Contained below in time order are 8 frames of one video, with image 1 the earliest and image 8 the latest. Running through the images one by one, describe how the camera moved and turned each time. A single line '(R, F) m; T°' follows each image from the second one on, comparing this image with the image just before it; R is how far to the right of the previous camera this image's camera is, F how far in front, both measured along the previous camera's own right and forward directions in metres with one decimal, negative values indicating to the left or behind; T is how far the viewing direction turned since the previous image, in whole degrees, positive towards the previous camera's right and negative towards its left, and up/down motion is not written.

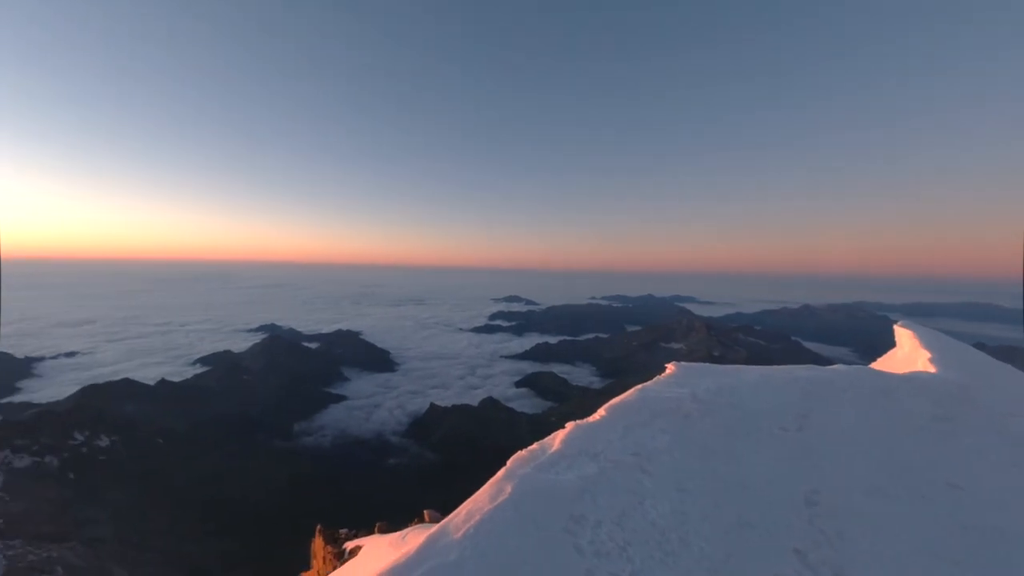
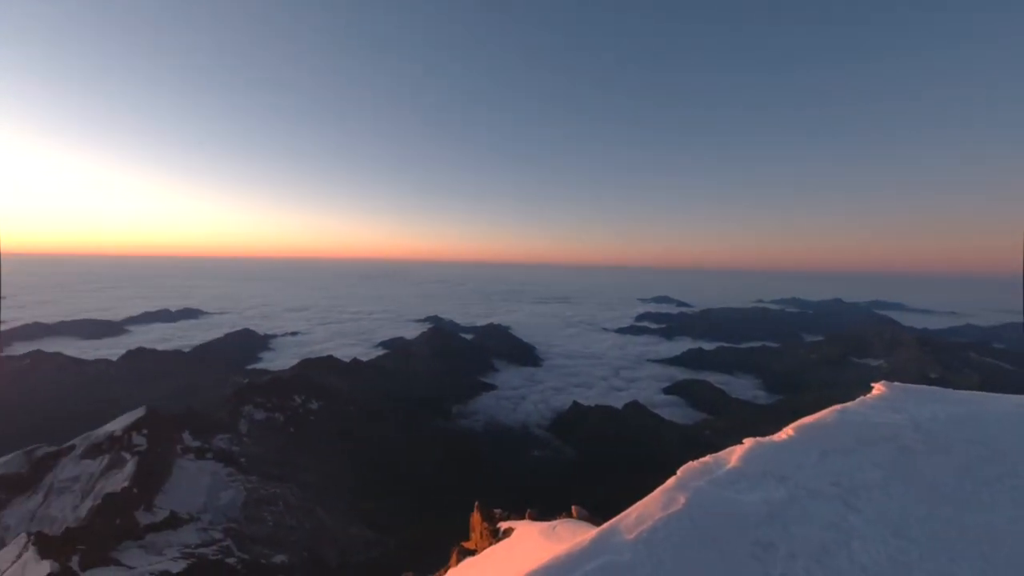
(-0.6, 0.0) m; -18°
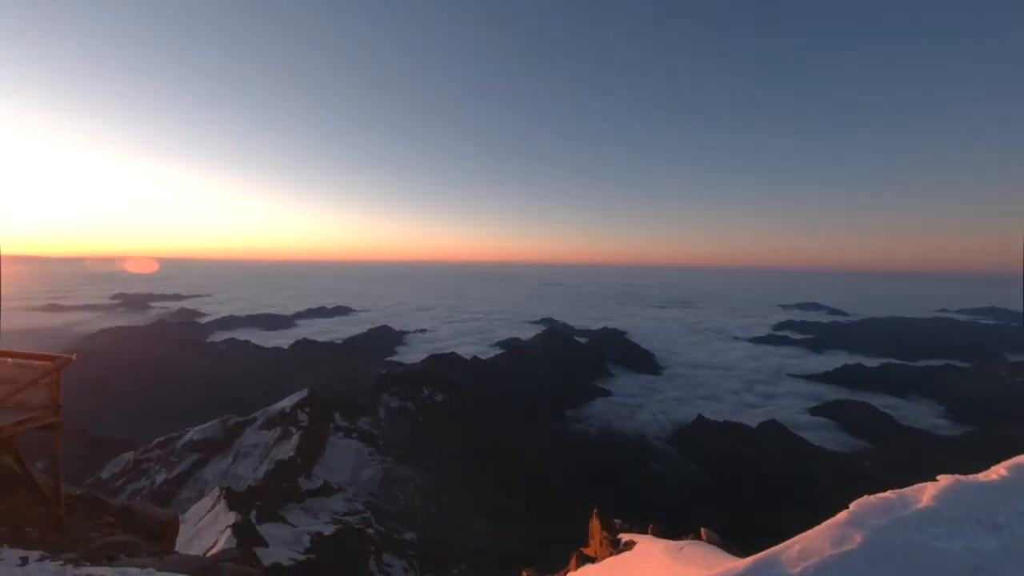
(-0.5, -0.1) m; -14°
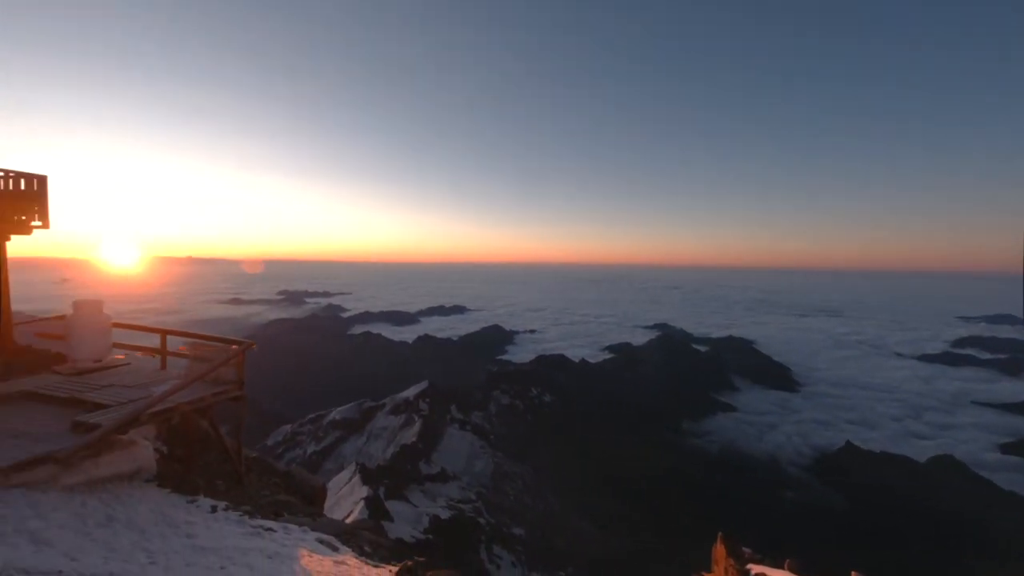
(-0.3, 0.0) m; -14°
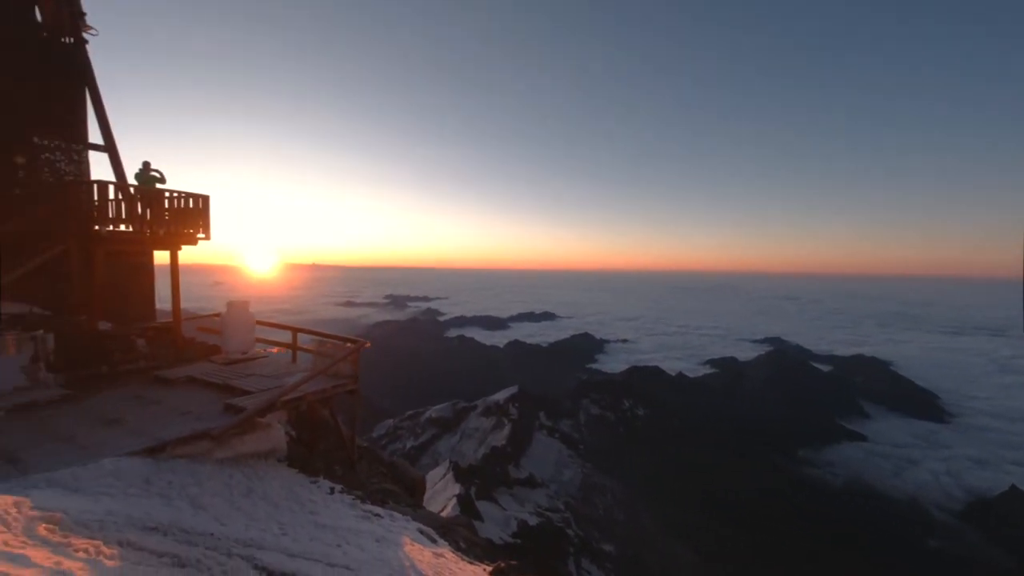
(-0.3, 0.0) m; -11°
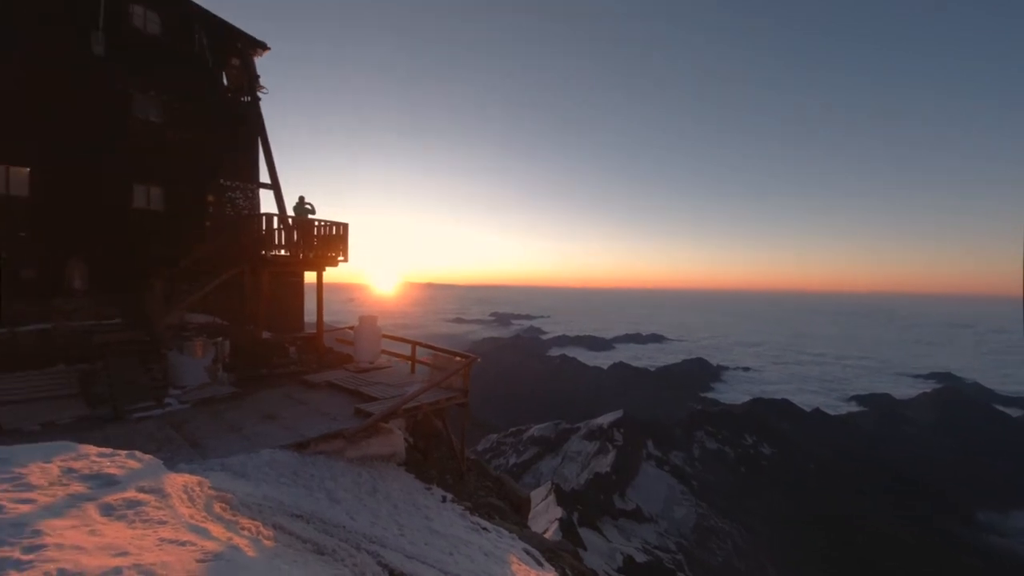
(-0.3, 0.0) m; -13°
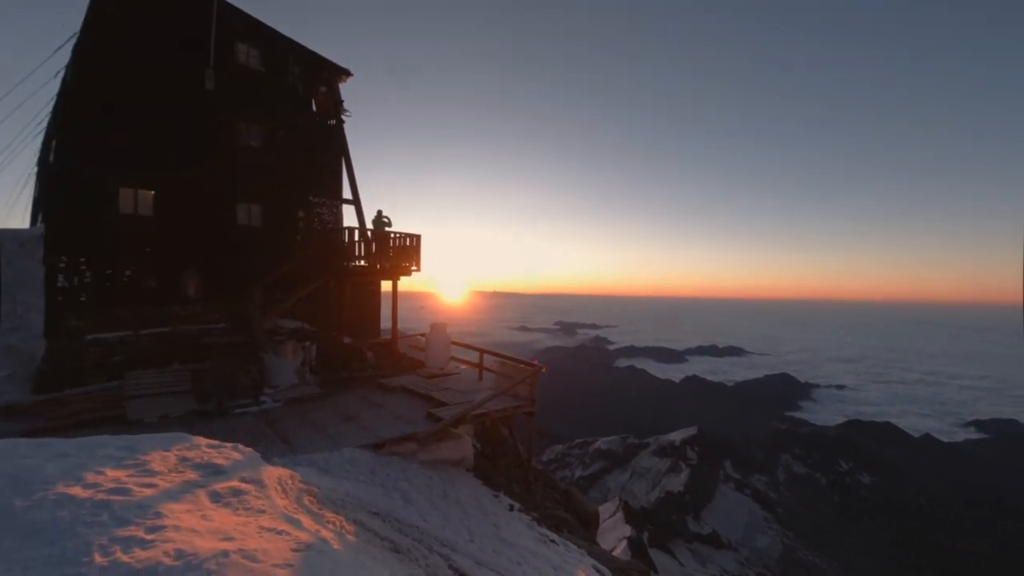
(-0.2, 0.0) m; -8°
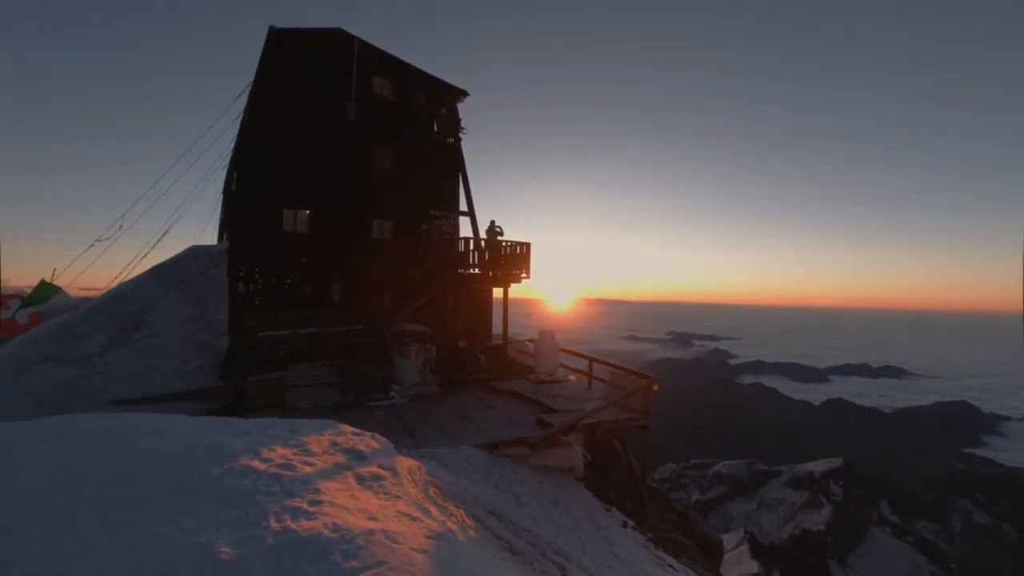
(-0.2, 0.0) m; -14°
